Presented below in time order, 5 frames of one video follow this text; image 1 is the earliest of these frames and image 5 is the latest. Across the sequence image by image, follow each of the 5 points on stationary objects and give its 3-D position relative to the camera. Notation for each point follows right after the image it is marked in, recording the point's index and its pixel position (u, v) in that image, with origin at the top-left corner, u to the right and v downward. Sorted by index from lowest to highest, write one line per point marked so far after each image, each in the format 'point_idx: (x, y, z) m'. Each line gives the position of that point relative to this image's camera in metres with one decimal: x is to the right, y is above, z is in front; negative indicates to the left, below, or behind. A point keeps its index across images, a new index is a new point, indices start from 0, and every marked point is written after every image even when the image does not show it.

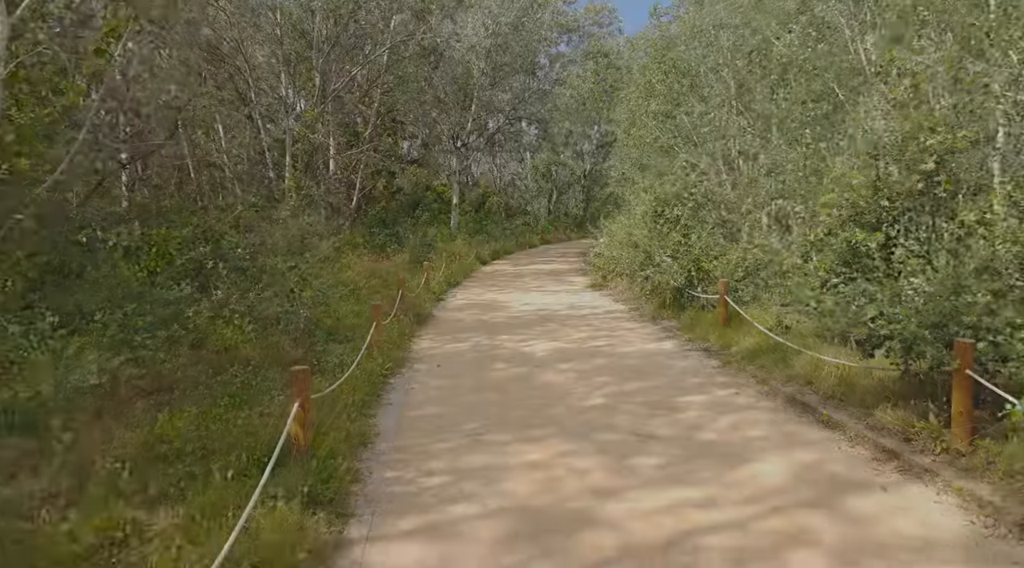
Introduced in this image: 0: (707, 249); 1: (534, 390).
0: (+3.3, +0.6, +12.7) m
1: (+0.2, -1.1, +7.9) m
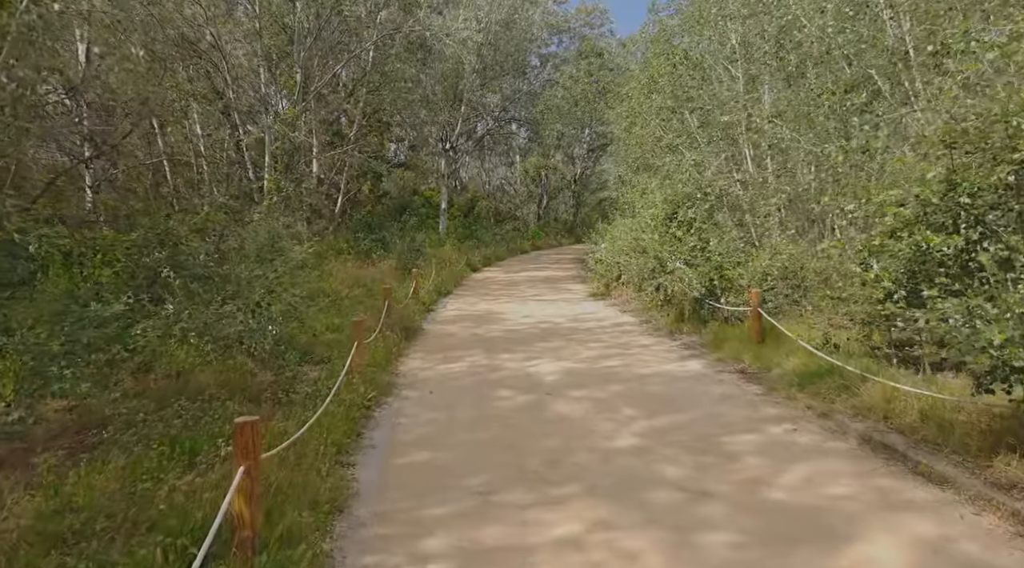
0: (+3.3, +0.4, +11.3) m
1: (+0.3, -1.2, +6.5) m
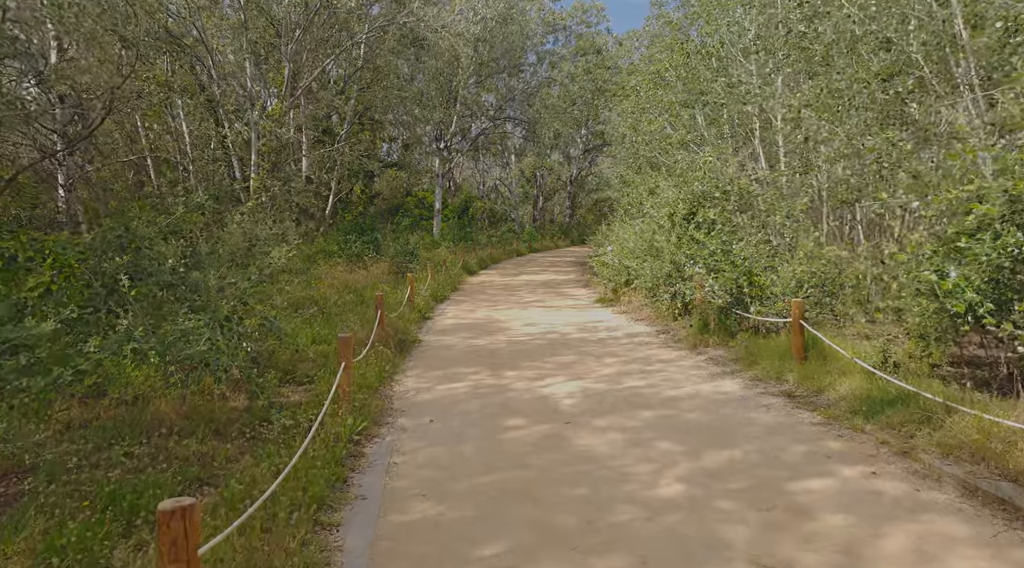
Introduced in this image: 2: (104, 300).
0: (+3.4, +0.3, +10.3) m
1: (+0.4, -1.3, +5.4) m
2: (-3.7, -0.1, +6.8) m
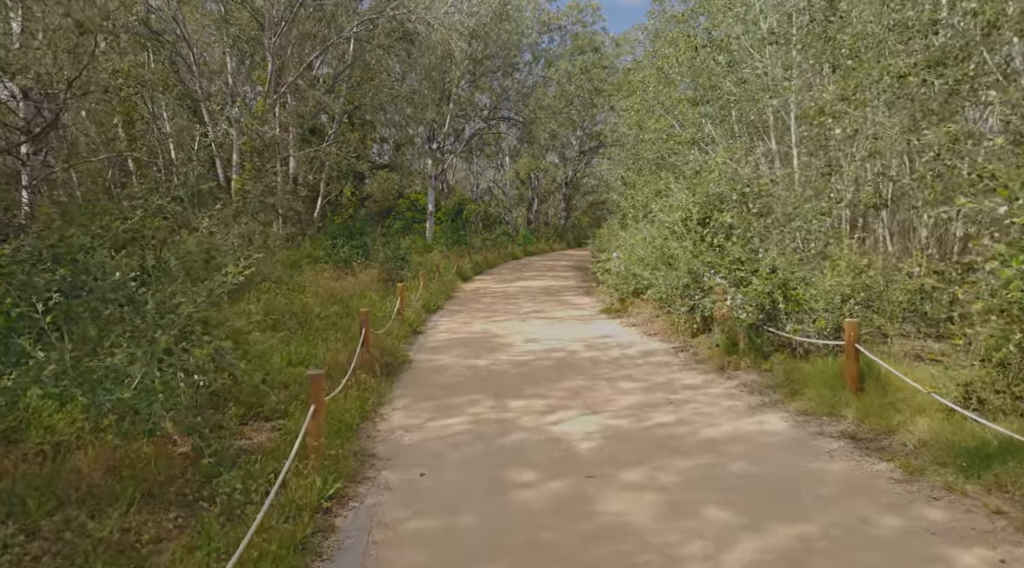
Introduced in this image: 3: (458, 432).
0: (+3.4, +0.2, +9.1) m
1: (+0.5, -1.5, +4.2) m
2: (-3.6, -0.3, +5.5) m
3: (-0.5, -1.3, +6.6) m
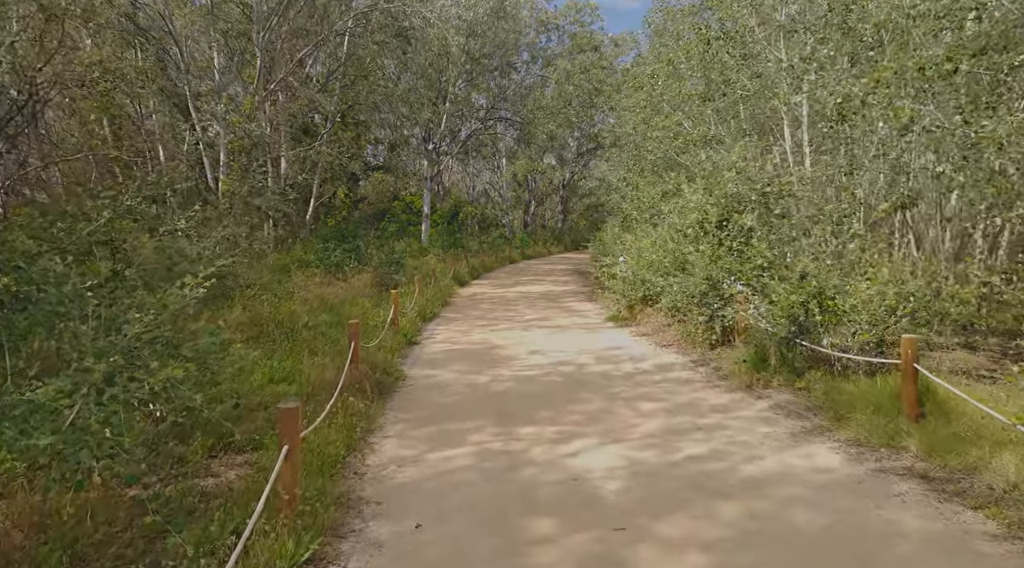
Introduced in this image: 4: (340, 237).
0: (+3.5, +0.1, +8.2) m
1: (+0.6, -1.6, +3.3) m
2: (-3.5, -0.4, +4.6) m
3: (-0.4, -1.4, +5.7) m
4: (-4.5, +1.2, +19.5) m
